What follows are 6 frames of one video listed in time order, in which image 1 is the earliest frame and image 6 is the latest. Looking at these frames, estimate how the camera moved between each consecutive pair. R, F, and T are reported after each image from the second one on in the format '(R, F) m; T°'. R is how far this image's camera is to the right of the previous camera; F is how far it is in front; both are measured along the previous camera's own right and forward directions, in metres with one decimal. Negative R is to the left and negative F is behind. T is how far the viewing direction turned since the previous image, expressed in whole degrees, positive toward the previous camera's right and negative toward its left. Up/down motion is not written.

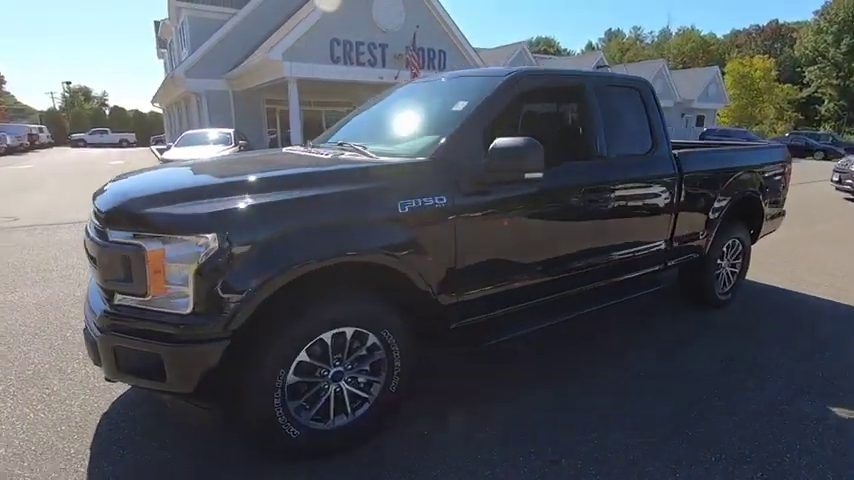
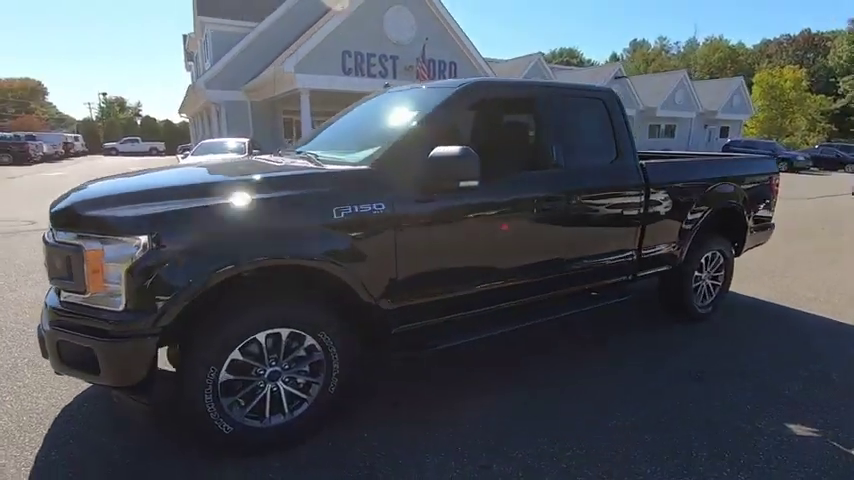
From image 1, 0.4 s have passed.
(+0.5, -0.1) m; -3°
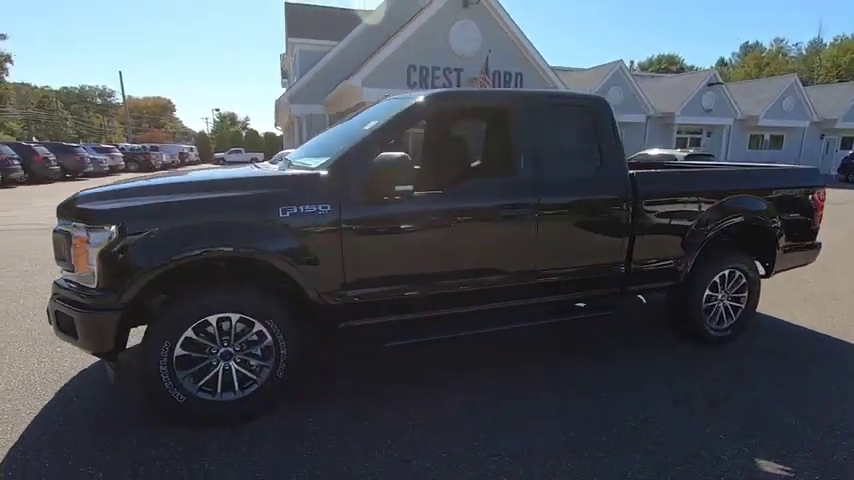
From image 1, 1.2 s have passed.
(+0.9, -0.1) m; -11°
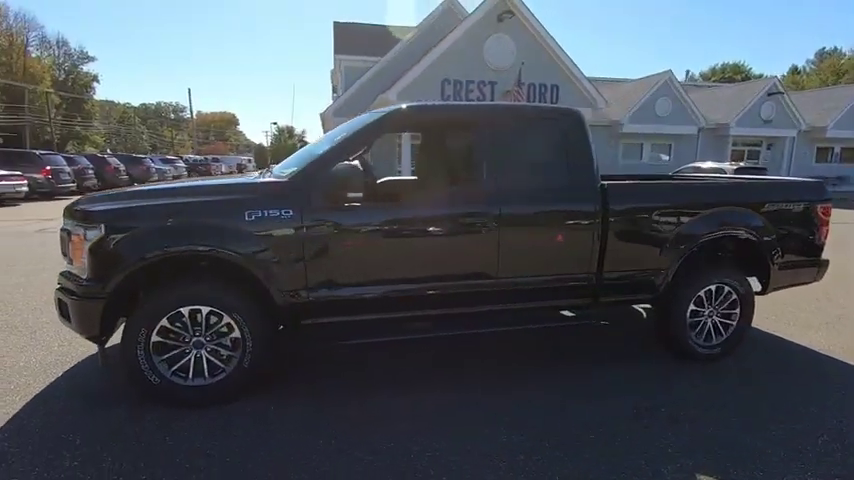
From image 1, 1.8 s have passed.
(+0.6, -0.1) m; -7°
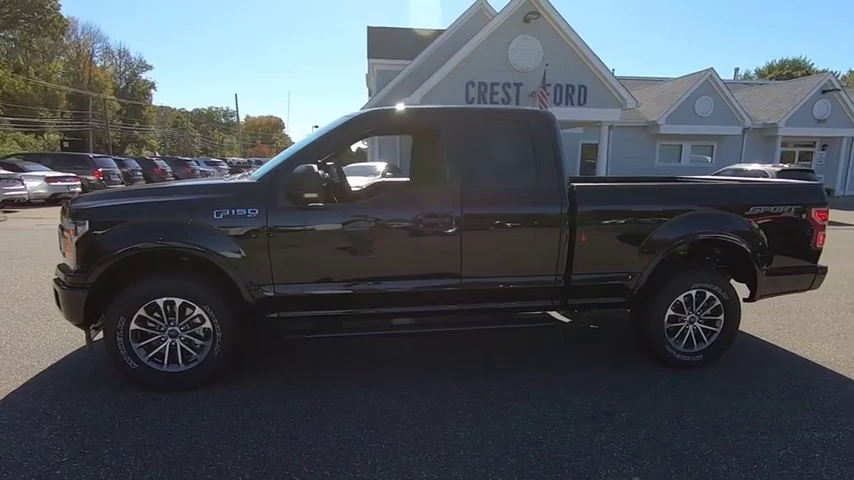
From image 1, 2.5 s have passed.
(+0.6, -0.1) m; -5°
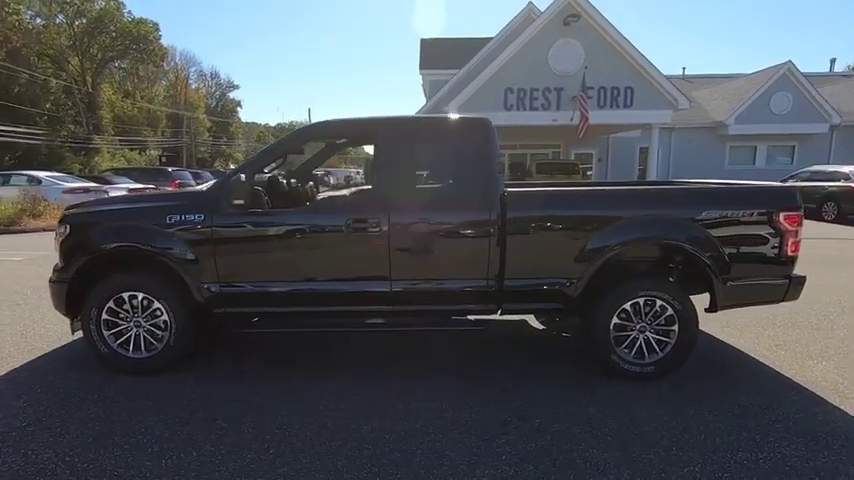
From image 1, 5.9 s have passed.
(+1.1, -0.1) m; -10°
